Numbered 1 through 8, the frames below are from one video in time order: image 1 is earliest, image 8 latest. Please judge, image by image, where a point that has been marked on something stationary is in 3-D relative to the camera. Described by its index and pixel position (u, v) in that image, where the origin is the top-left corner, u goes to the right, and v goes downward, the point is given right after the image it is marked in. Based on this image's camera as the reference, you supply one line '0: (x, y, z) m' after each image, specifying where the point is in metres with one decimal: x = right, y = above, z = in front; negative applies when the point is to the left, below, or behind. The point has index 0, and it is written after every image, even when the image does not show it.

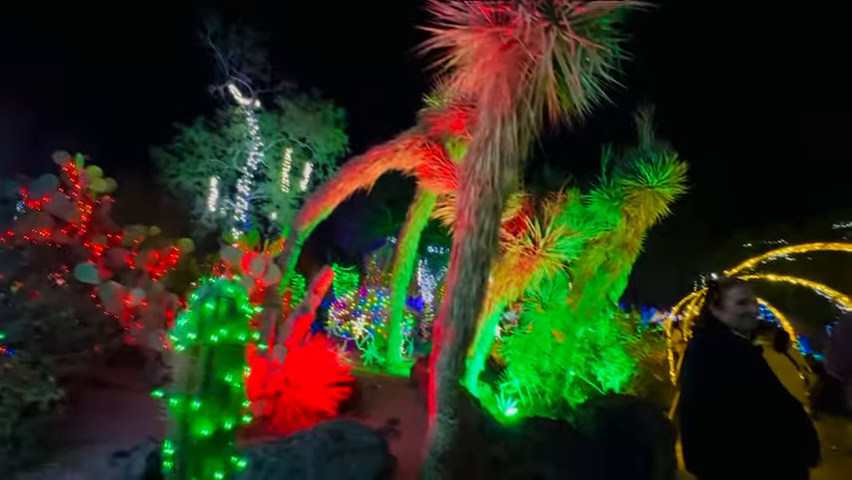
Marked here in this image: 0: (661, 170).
0: (+6.4, +1.9, +10.7) m
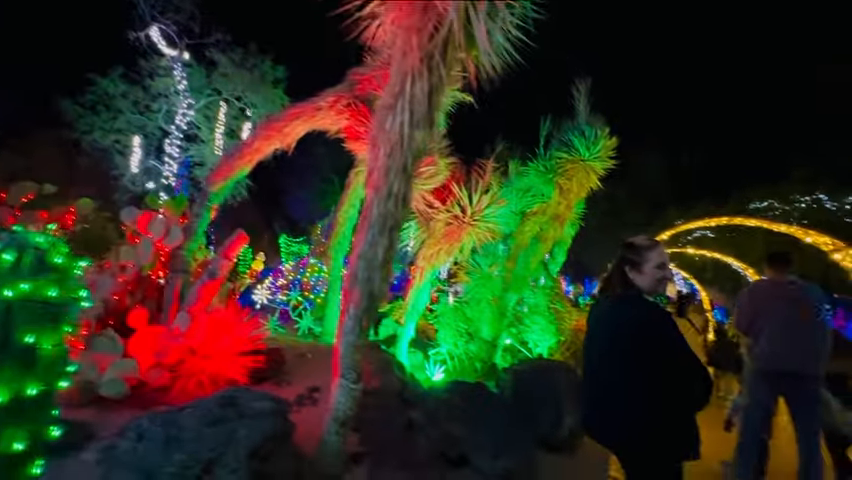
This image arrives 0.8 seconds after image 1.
0: (+4.7, +2.7, +10.9) m
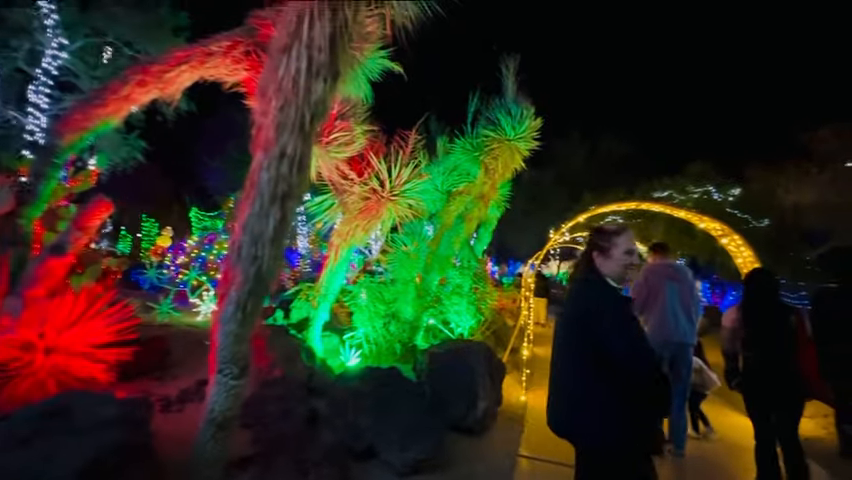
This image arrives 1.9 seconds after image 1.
0: (+2.6, +3.2, +10.8) m
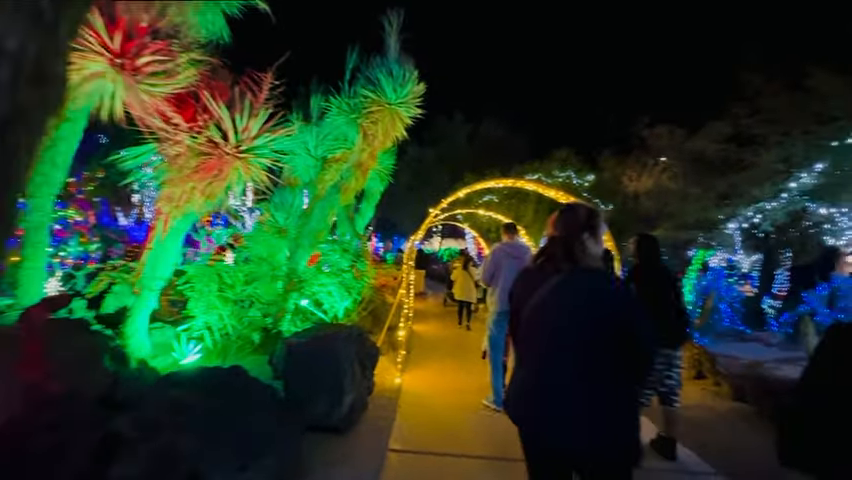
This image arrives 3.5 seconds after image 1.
0: (-0.6, +3.9, +9.9) m
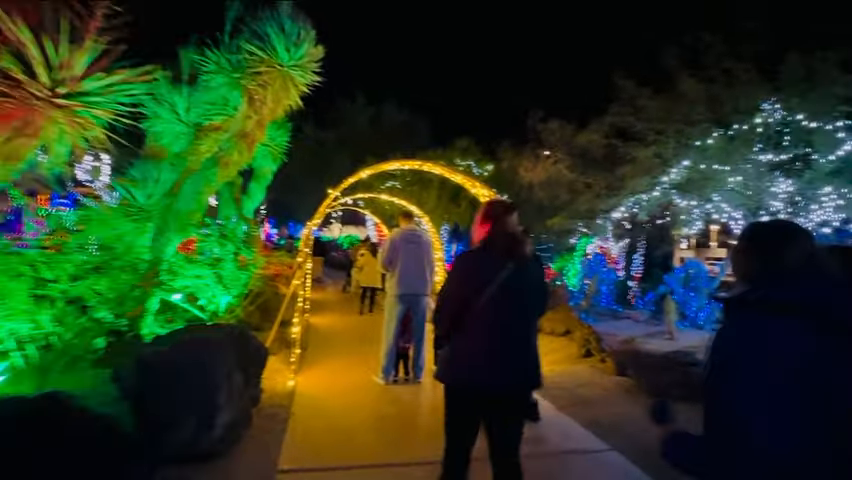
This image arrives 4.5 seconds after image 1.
0: (-2.9, +4.2, +8.6) m
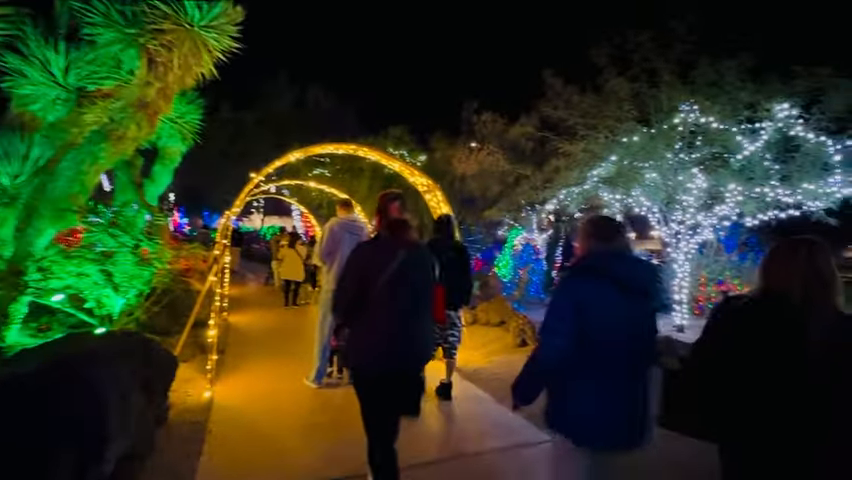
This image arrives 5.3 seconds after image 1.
0: (-4.1, +4.4, +7.3) m
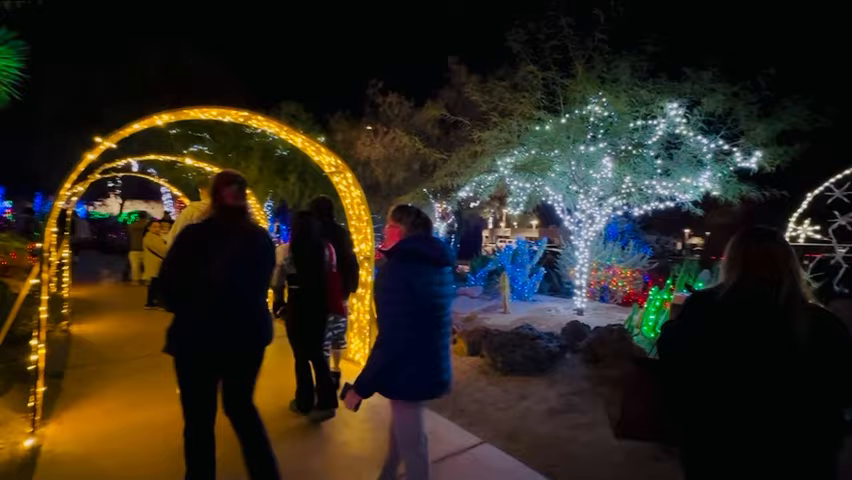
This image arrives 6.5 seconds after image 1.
0: (-5.3, +4.6, +5.1) m
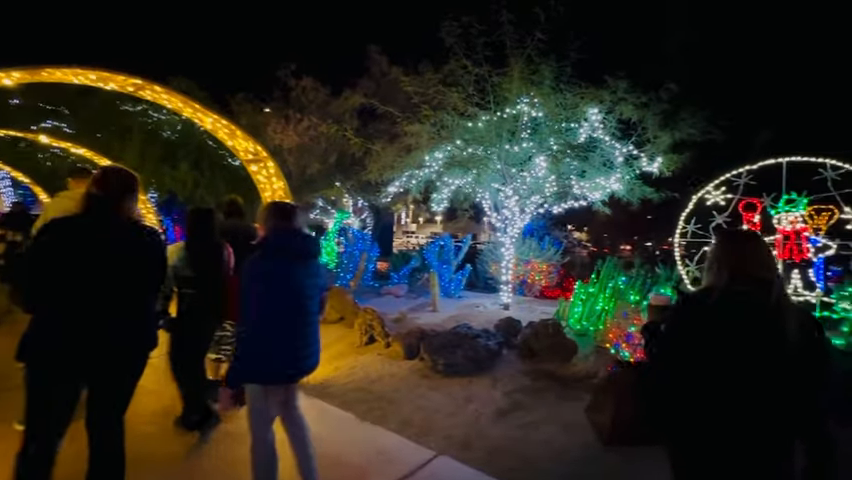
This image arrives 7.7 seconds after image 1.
0: (-5.7, +4.5, +3.2) m
